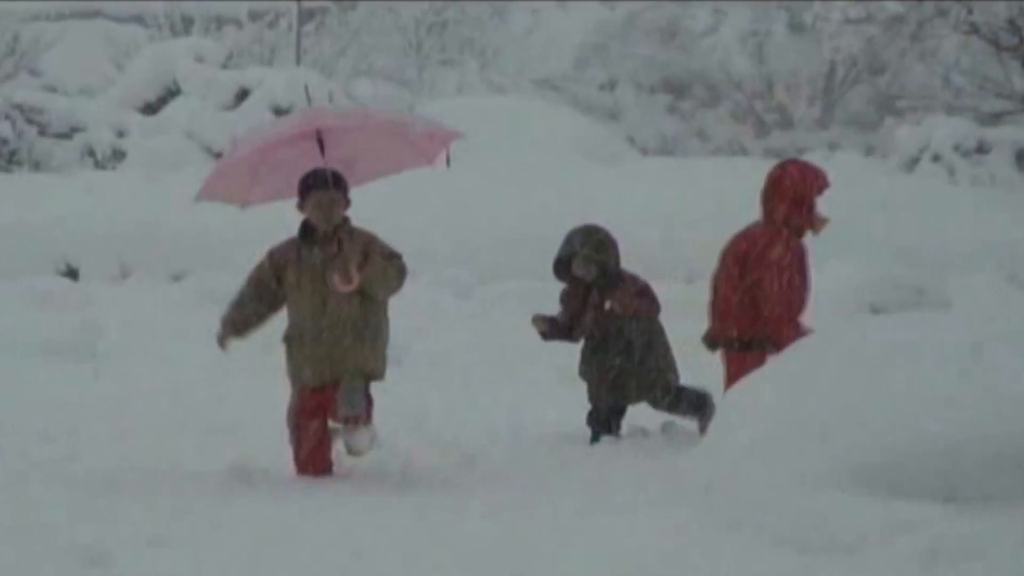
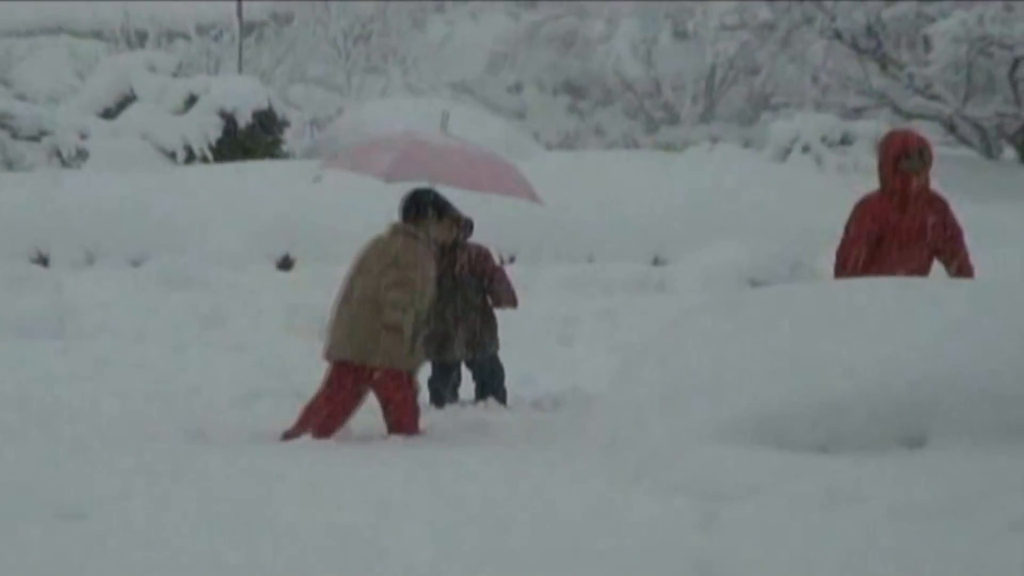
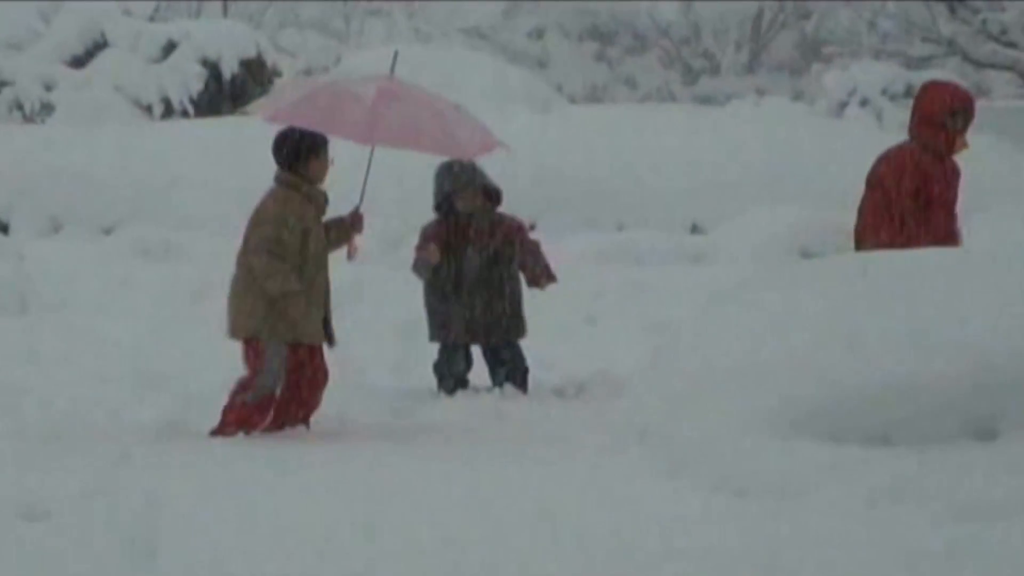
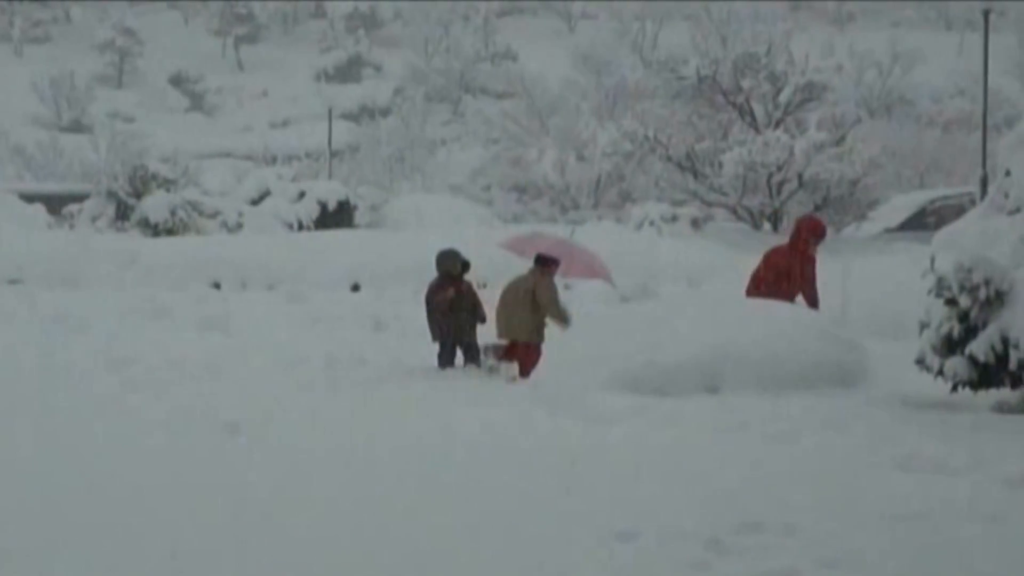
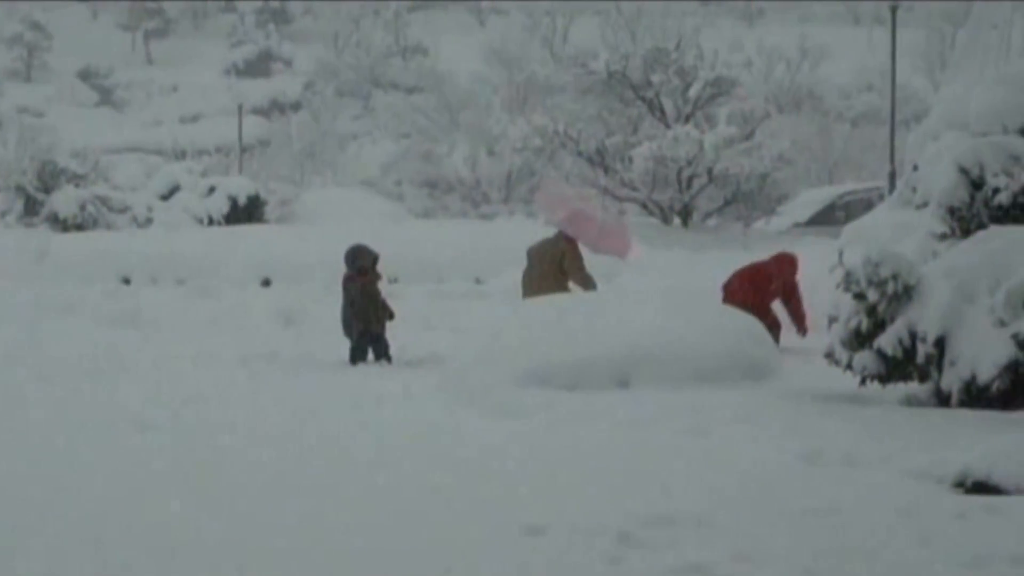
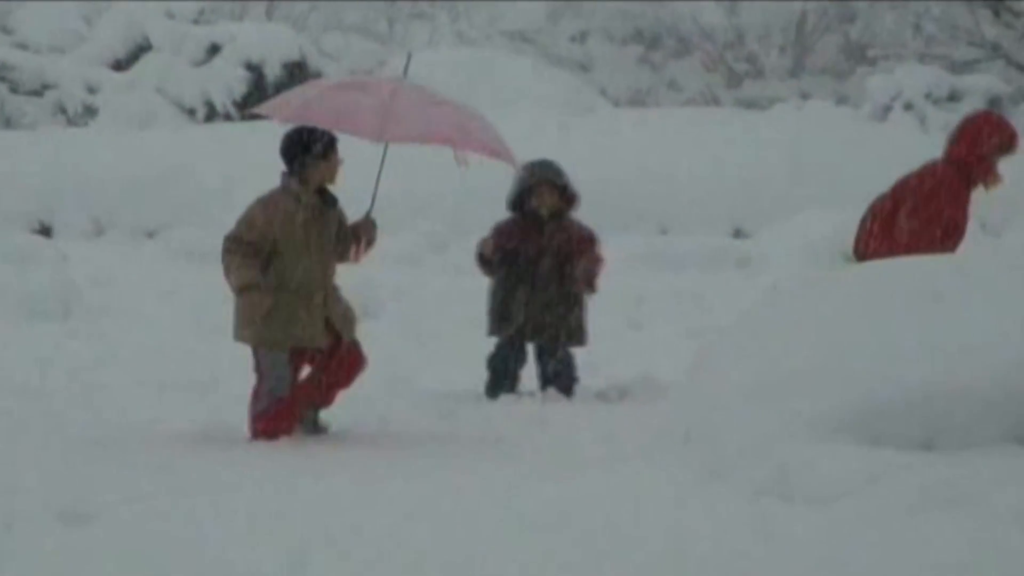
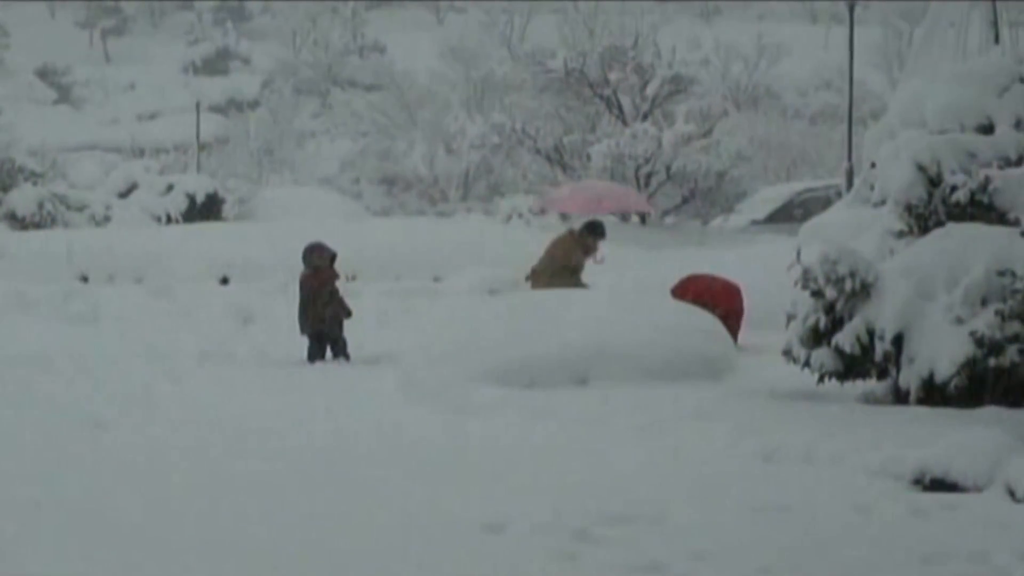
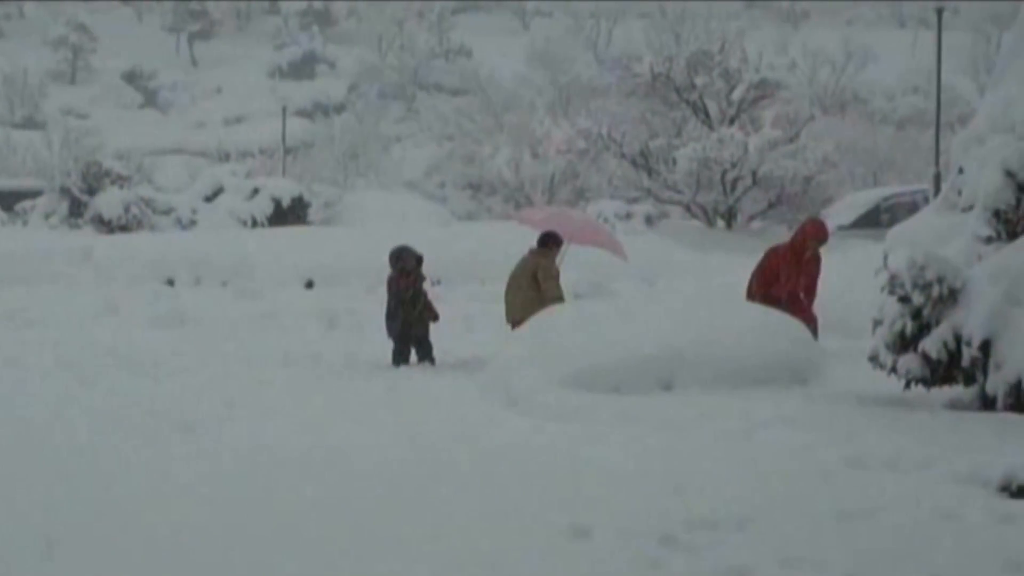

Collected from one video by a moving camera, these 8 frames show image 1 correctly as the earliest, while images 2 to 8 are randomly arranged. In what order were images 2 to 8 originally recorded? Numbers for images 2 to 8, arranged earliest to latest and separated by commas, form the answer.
6, 3, 2, 4, 8, 5, 7
